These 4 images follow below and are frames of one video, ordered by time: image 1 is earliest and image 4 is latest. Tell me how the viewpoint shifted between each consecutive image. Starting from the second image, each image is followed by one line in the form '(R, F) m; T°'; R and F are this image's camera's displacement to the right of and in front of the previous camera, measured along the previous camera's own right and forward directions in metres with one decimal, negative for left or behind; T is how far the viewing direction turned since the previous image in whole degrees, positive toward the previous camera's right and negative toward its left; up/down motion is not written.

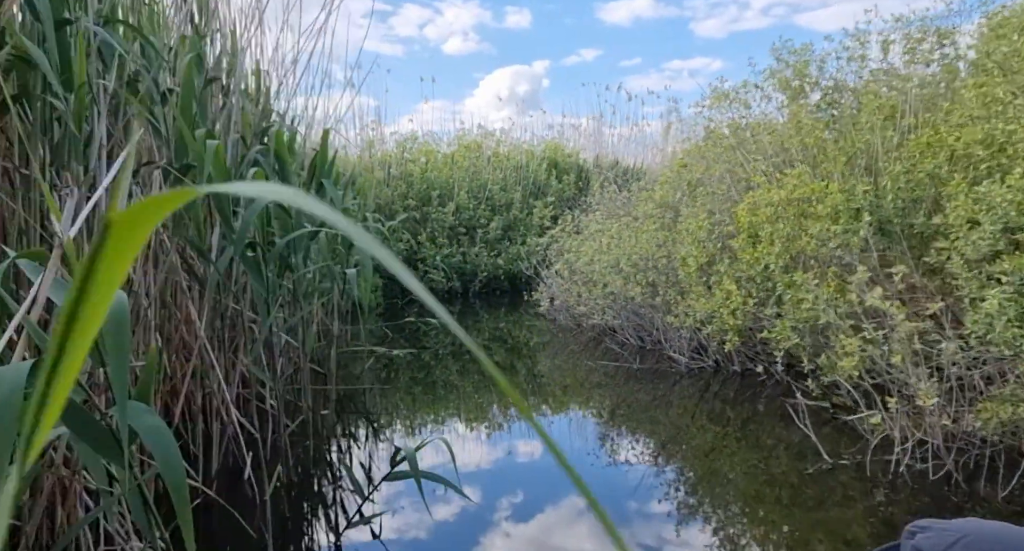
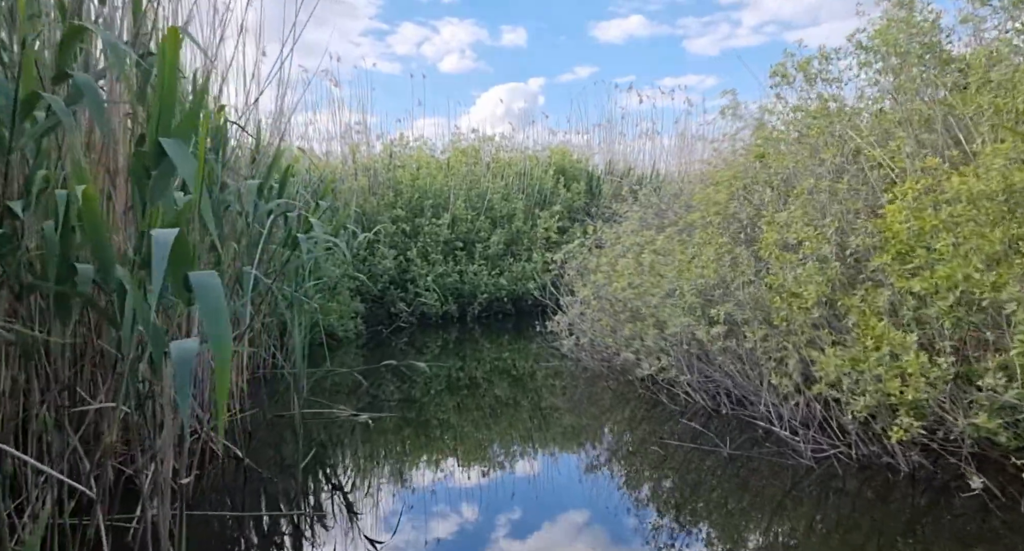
(-0.1, +1.1) m; 0°
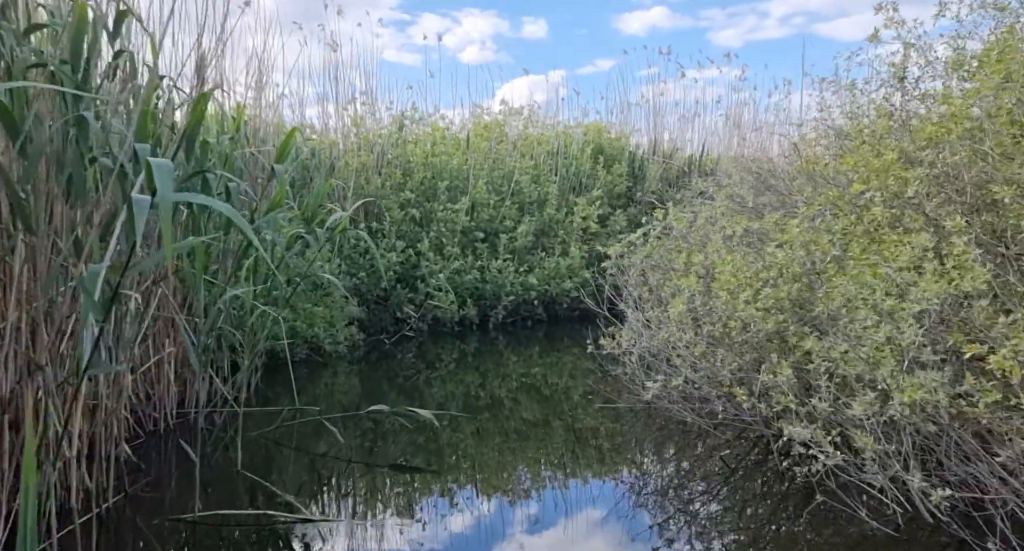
(-0.1, +1.2) m; -1°
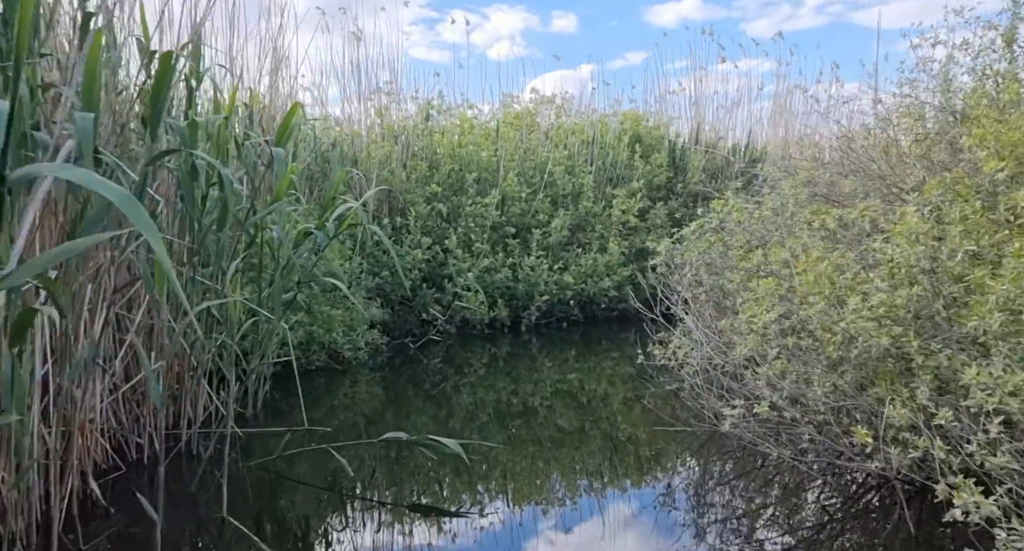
(0.0, +0.4) m; -2°
